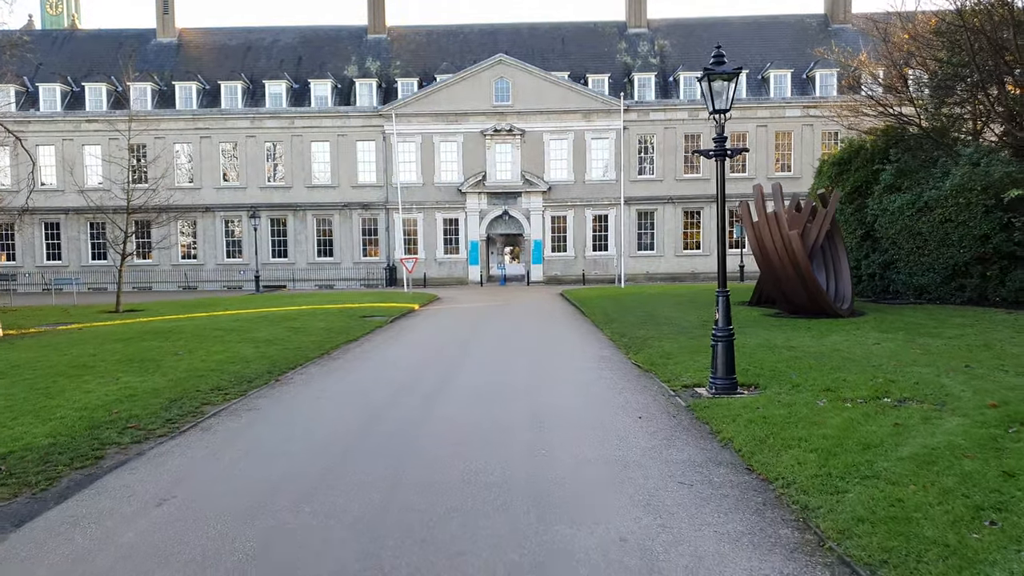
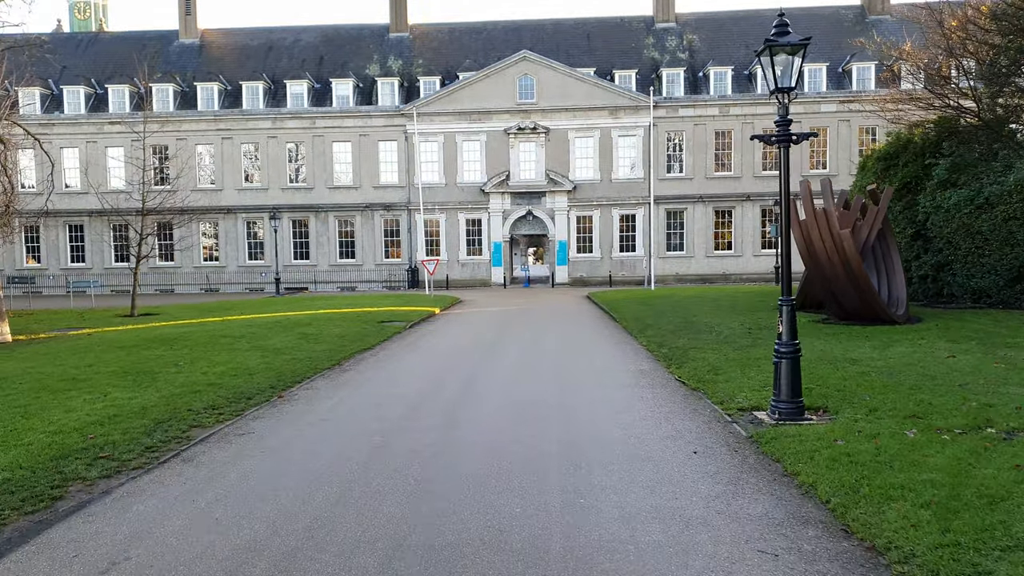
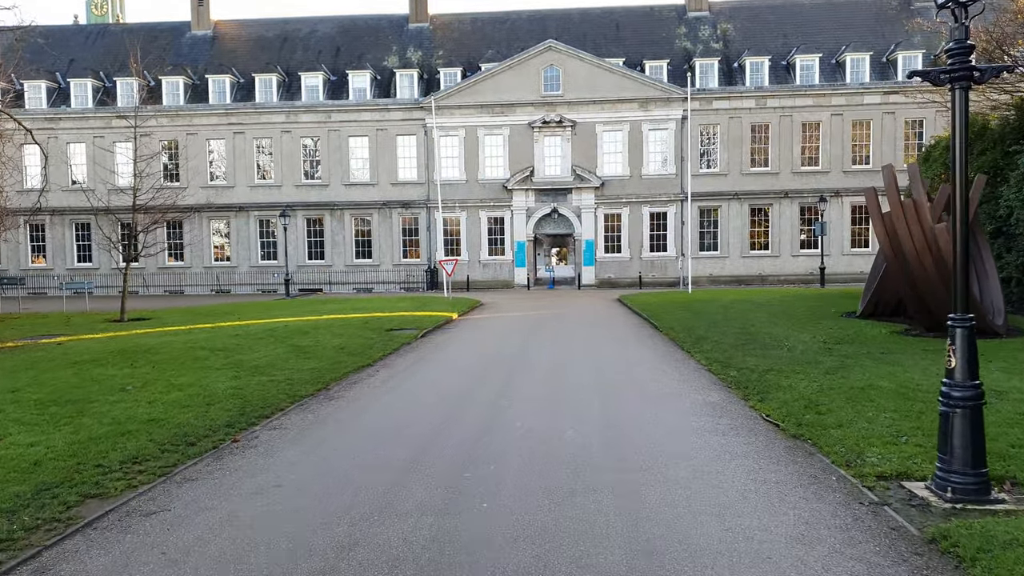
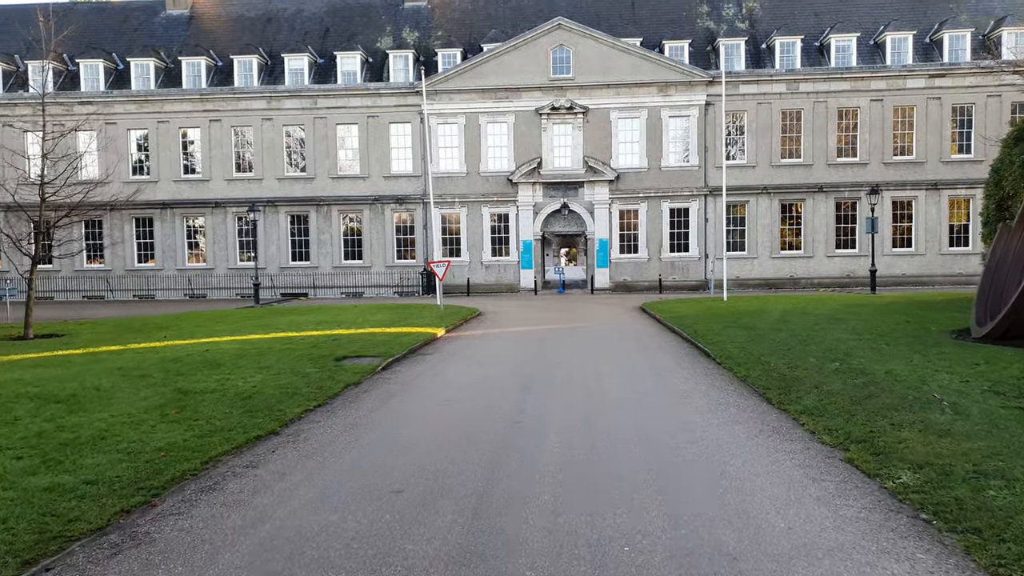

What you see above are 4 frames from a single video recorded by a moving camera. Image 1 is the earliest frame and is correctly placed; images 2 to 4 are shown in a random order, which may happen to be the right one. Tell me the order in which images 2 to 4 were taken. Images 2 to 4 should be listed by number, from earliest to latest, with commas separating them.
2, 3, 4
